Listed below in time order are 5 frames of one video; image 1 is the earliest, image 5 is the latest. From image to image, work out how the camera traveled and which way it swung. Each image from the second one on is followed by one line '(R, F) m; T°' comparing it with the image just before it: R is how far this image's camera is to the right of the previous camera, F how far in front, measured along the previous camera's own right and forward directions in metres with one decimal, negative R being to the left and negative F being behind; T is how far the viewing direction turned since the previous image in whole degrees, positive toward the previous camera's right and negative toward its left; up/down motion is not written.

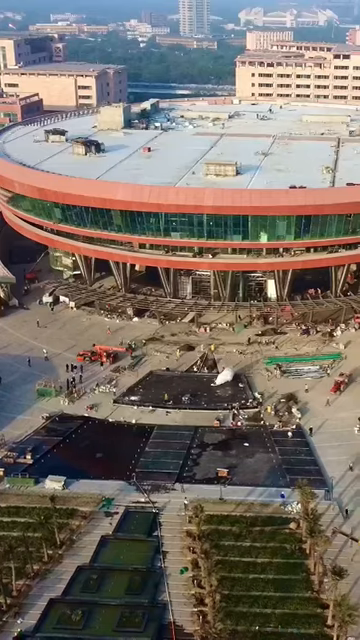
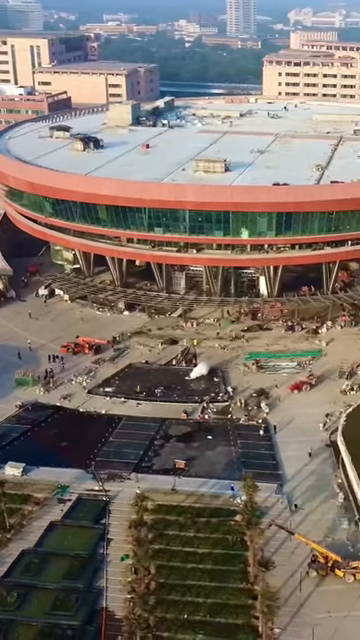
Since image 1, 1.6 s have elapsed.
(+5.8, -0.4) m; -5°
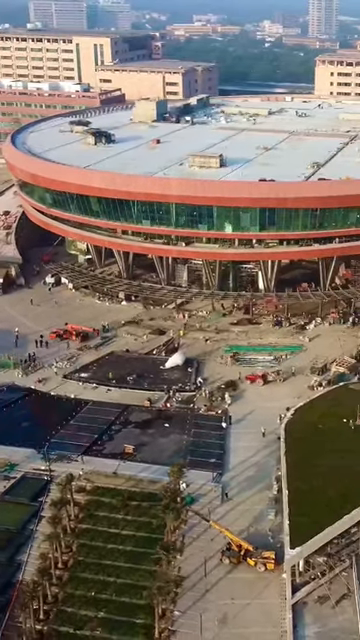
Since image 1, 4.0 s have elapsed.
(+8.8, -0.4) m; -8°
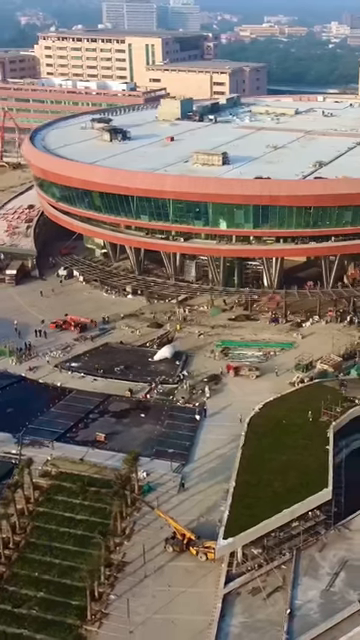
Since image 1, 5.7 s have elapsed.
(+6.5, -0.4) m; -6°
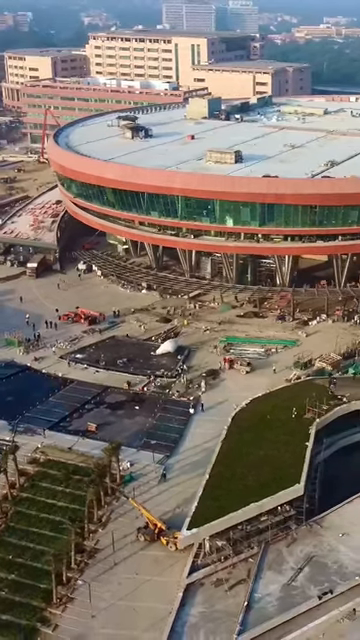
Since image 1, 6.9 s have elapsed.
(+4.4, -0.5) m; -5°
